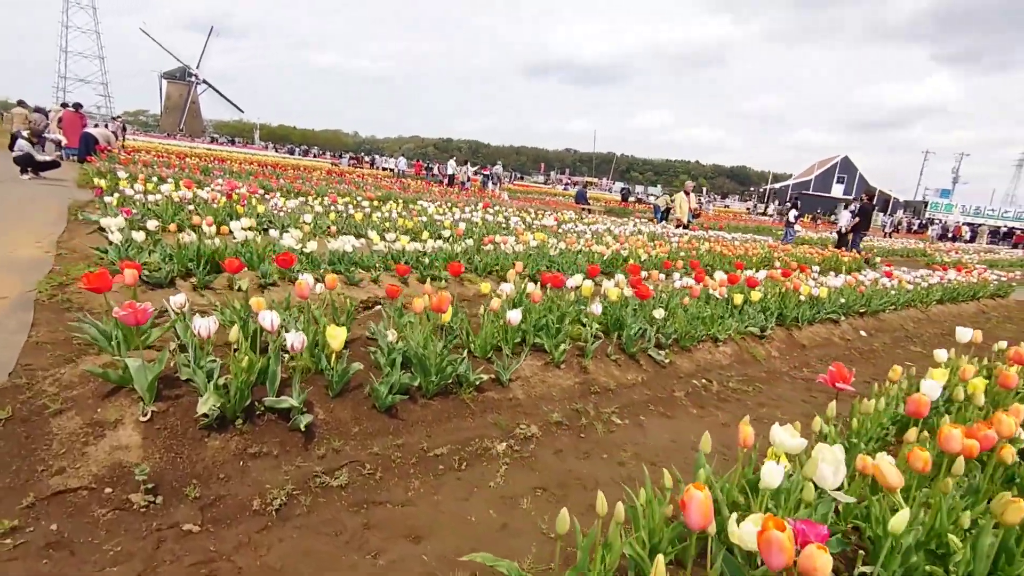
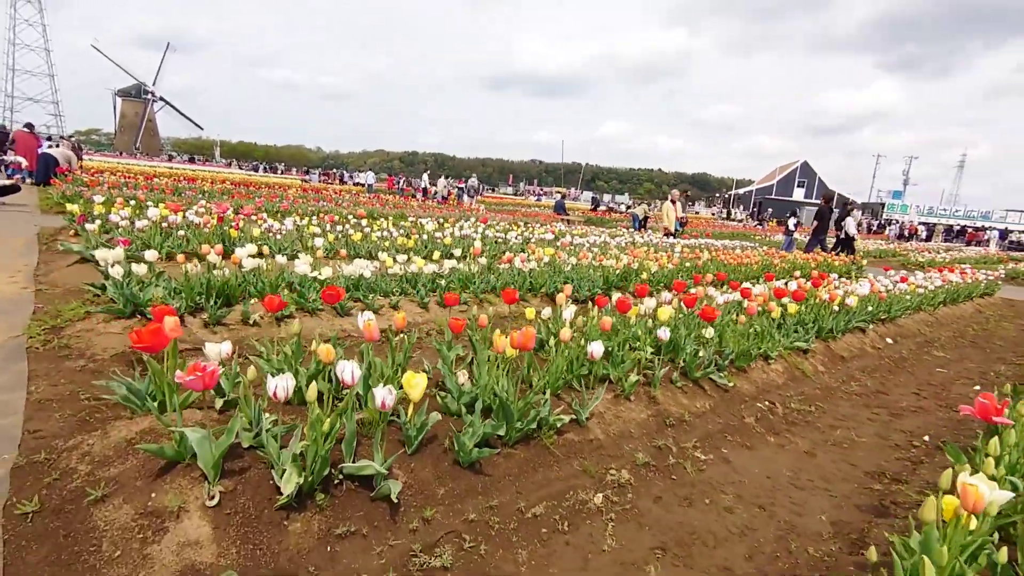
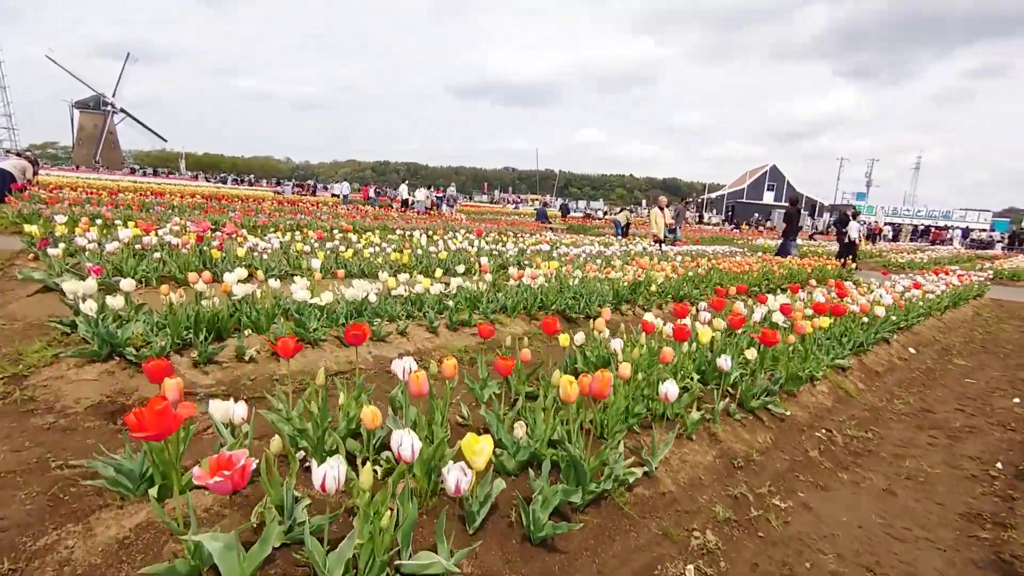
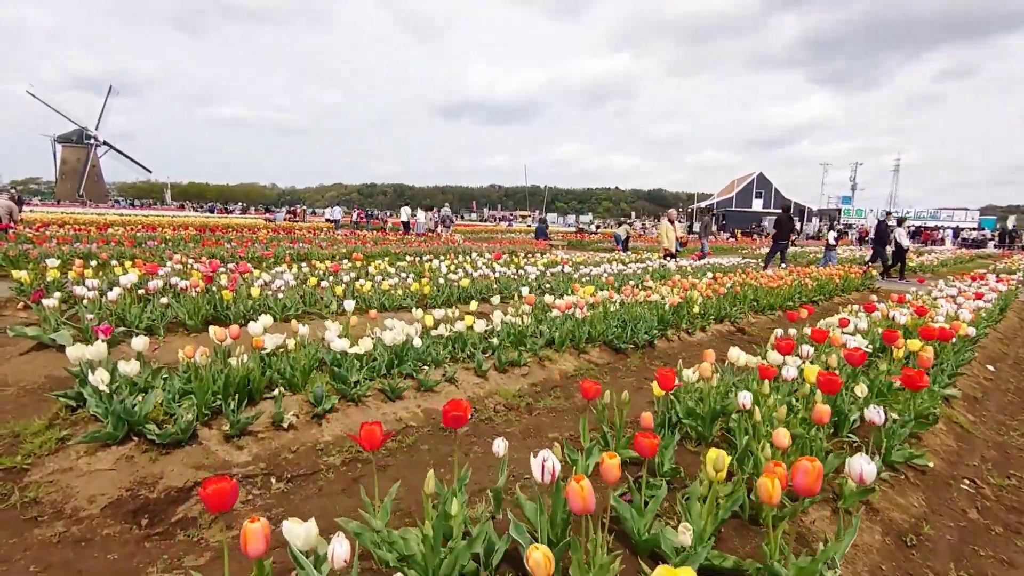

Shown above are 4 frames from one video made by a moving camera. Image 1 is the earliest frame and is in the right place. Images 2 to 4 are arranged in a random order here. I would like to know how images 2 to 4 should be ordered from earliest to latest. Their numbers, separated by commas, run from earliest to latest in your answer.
2, 3, 4
